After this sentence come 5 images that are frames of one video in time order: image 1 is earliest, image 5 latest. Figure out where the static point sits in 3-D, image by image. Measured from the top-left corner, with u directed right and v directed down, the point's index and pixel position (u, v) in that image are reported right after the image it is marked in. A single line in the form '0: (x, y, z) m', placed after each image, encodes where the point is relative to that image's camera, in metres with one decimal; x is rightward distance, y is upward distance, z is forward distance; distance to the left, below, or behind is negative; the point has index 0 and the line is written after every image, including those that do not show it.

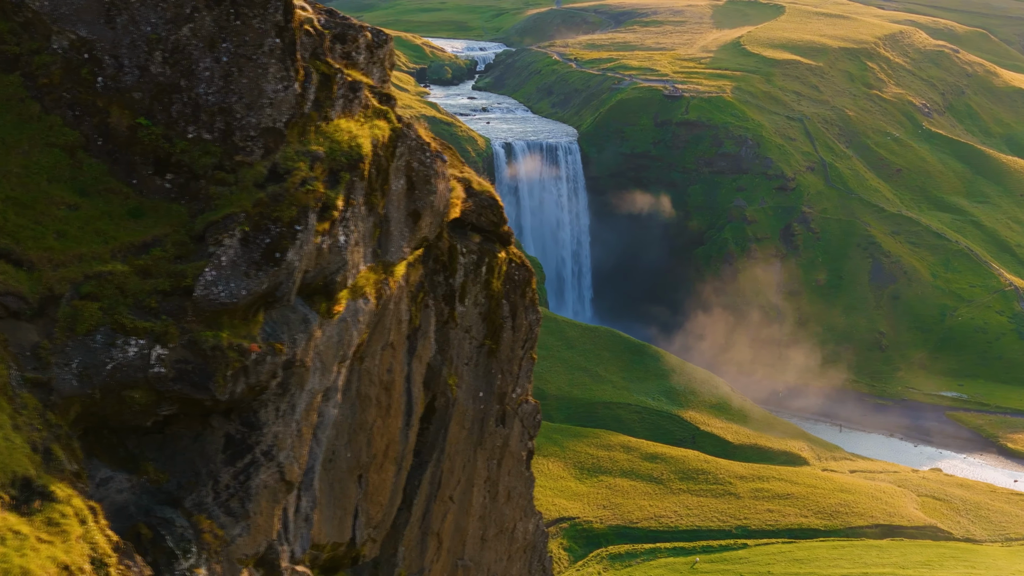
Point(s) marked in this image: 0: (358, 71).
0: (-2.9, +4.1, +15.9) m
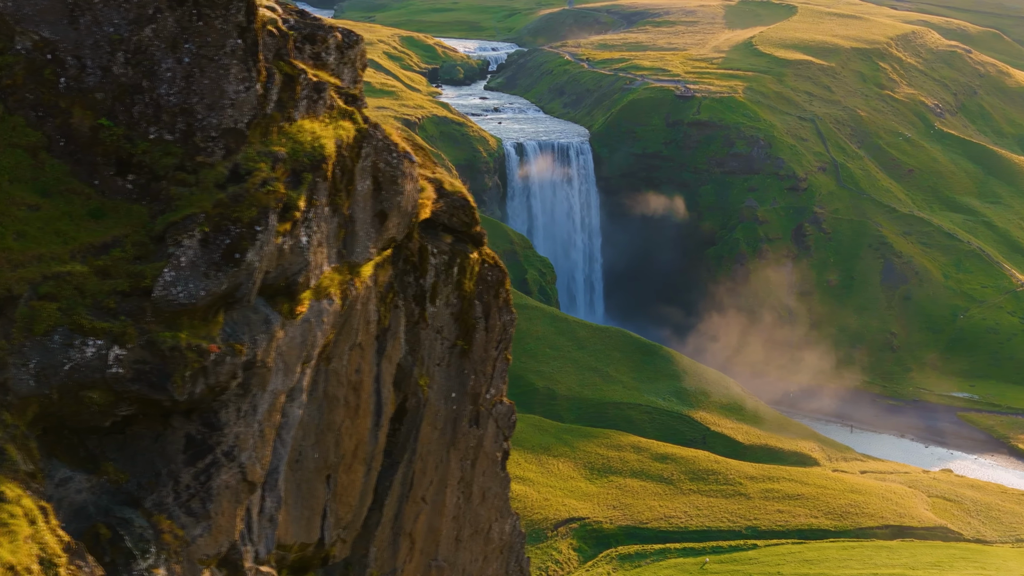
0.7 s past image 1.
0: (-3.5, +4.1, +16.0) m
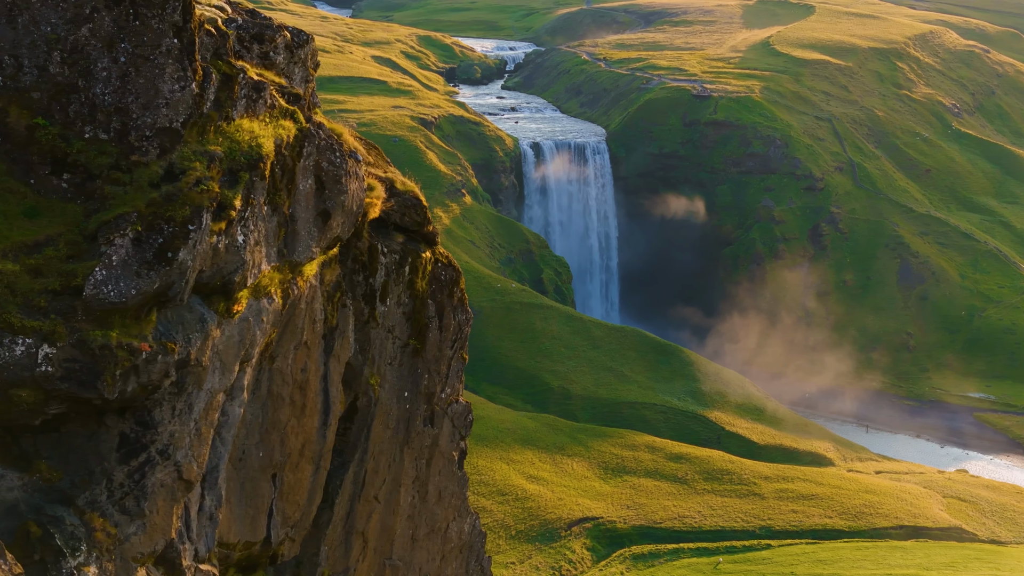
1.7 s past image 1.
0: (-4.5, +4.1, +16.0) m
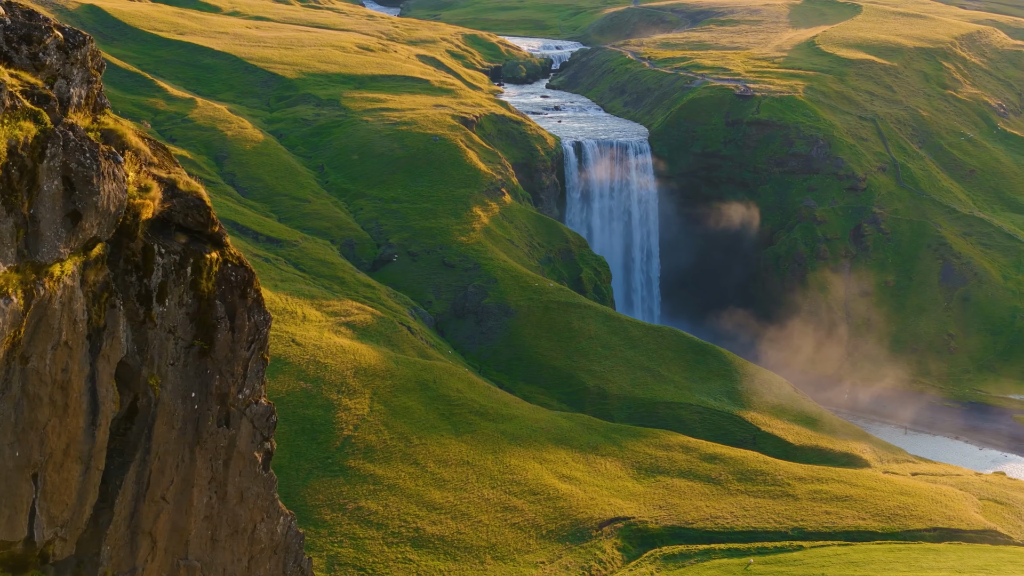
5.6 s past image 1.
0: (-8.8, +4.1, +16.0) m
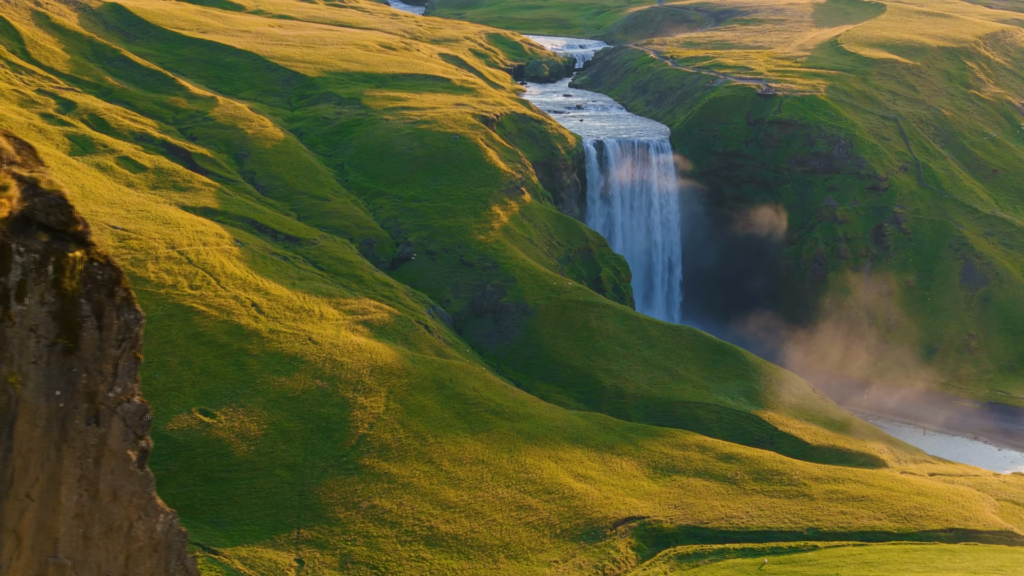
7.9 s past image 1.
0: (-11.6, +4.1, +16.0) m
